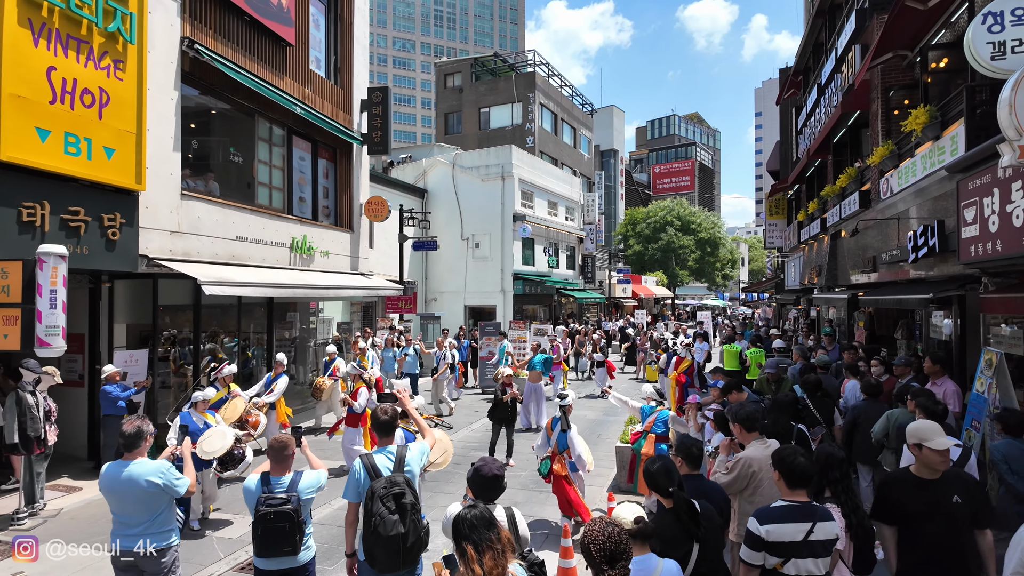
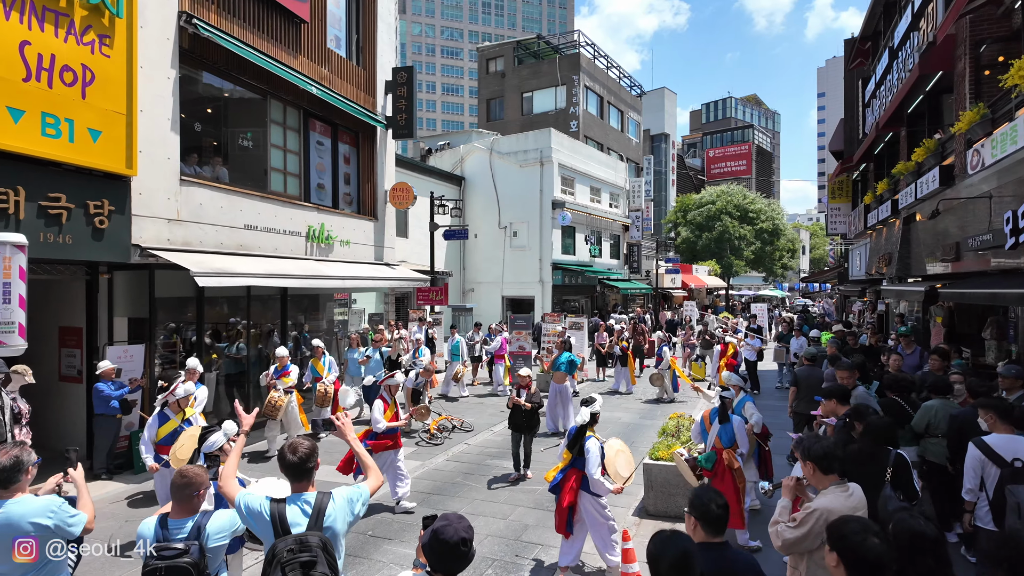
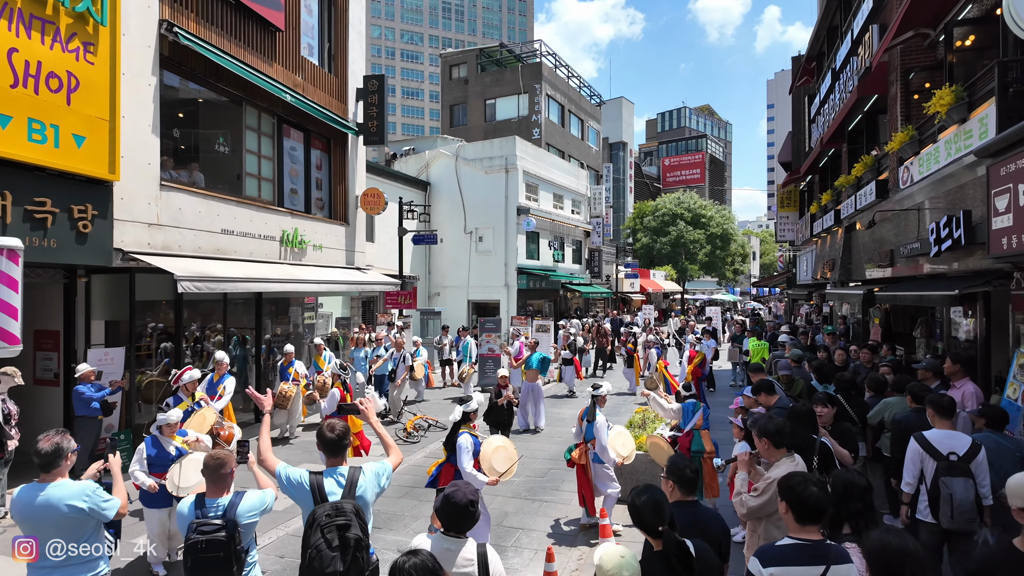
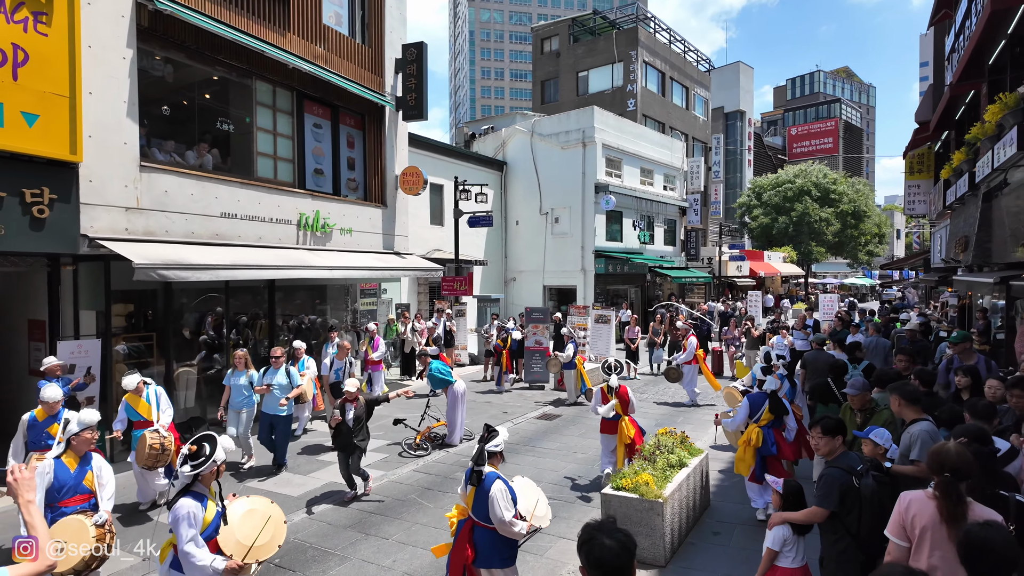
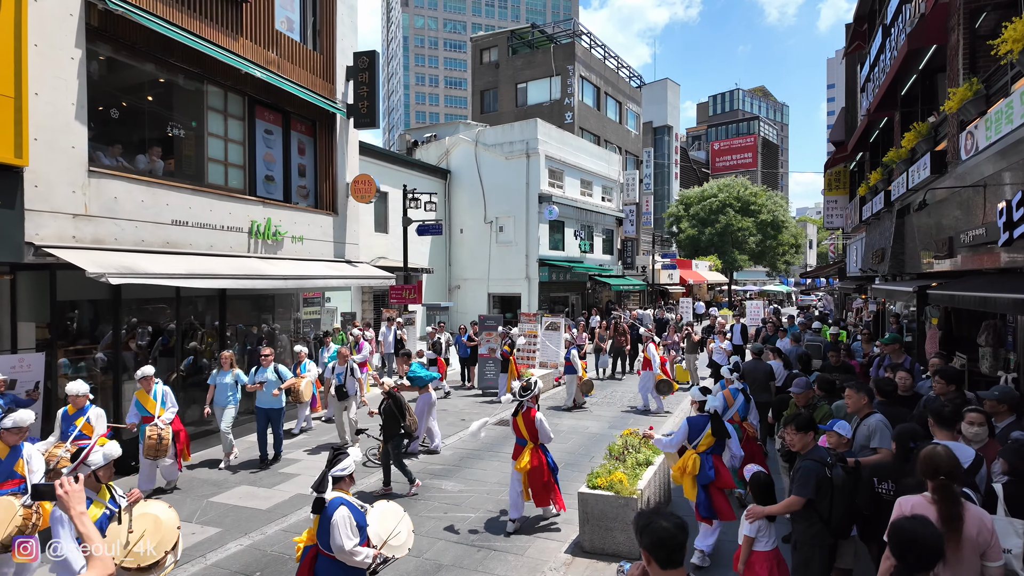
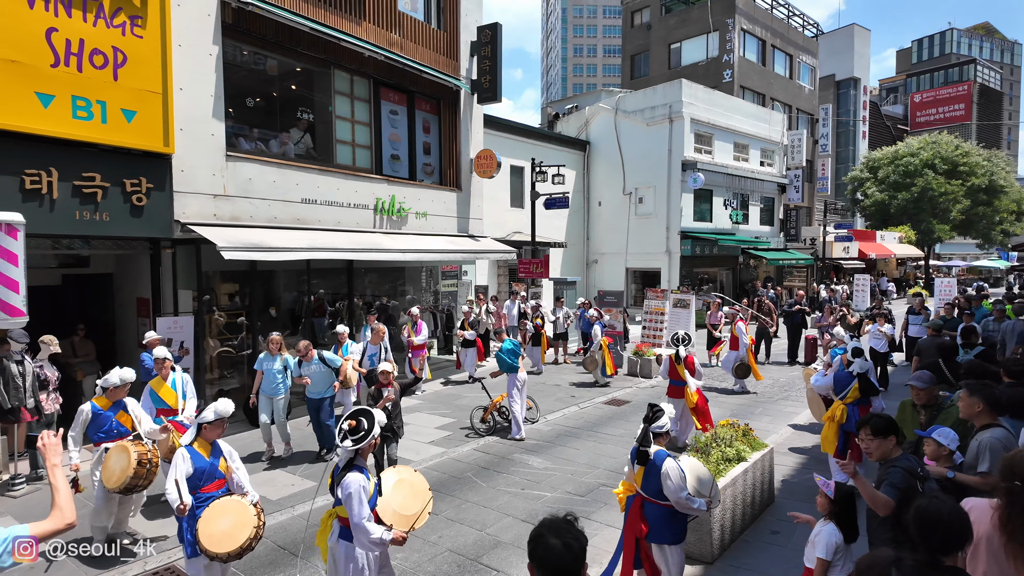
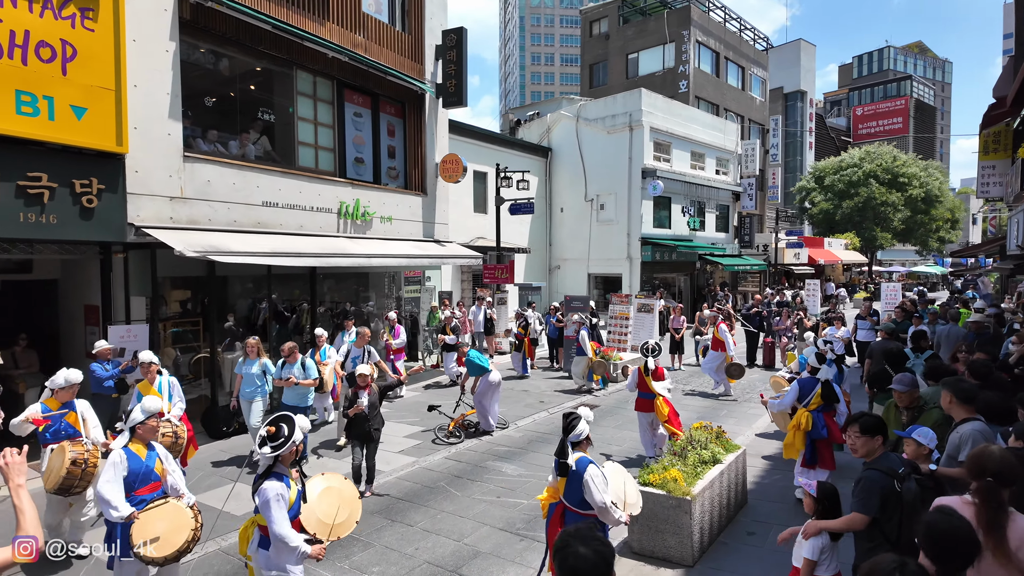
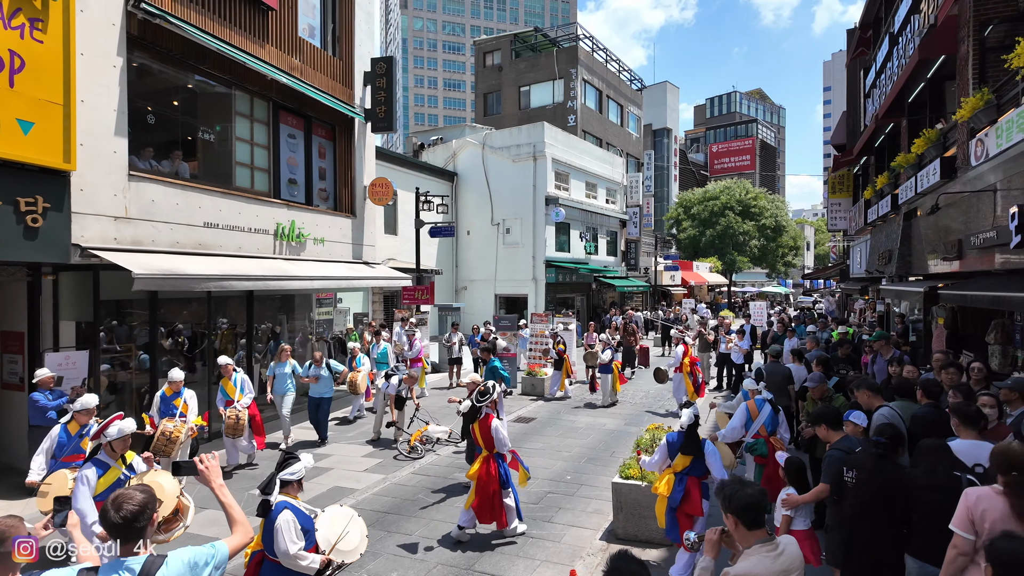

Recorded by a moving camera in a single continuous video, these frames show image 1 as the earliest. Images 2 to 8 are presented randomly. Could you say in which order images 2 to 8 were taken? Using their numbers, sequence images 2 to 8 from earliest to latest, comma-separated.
3, 2, 8, 5, 4, 7, 6
